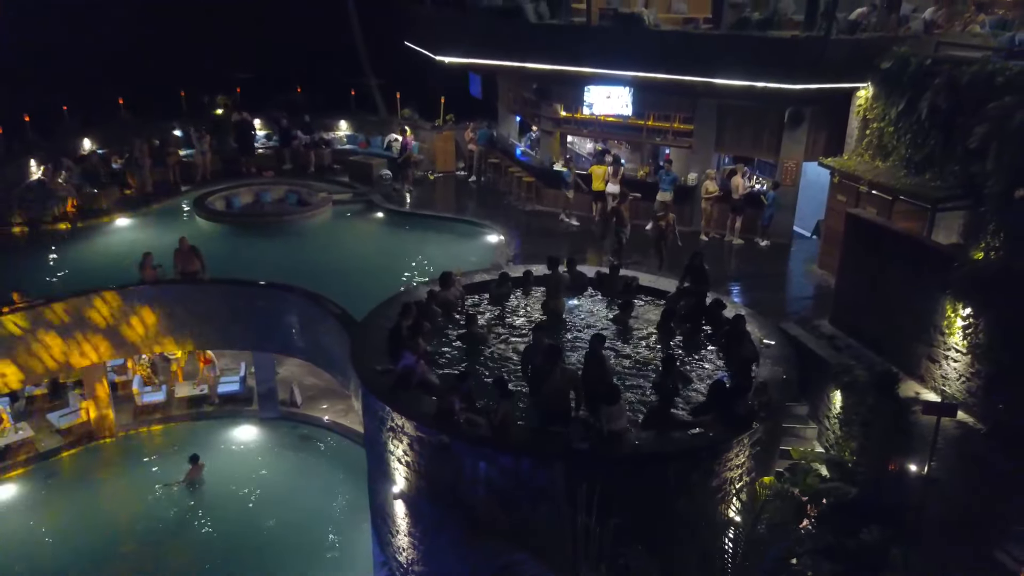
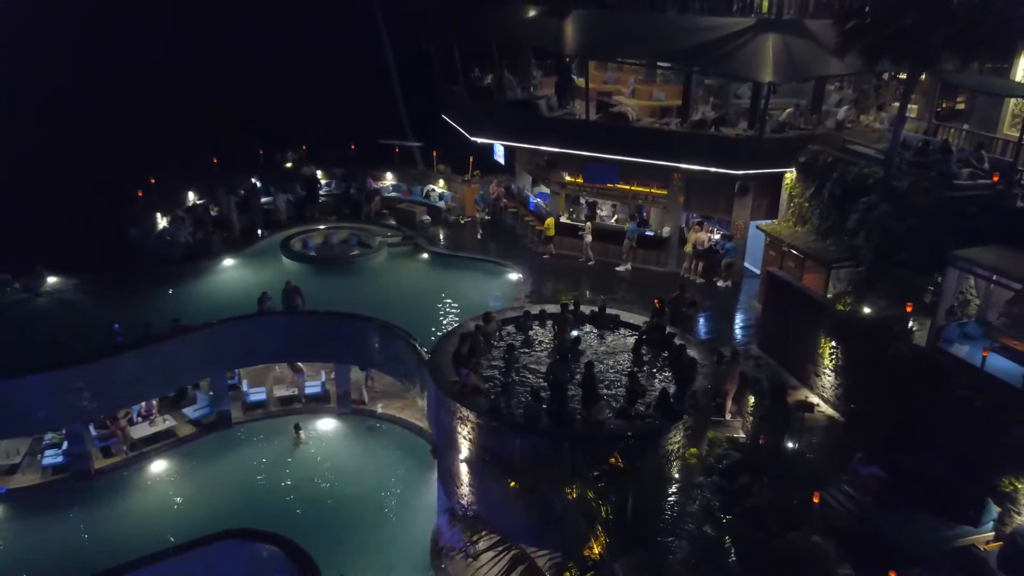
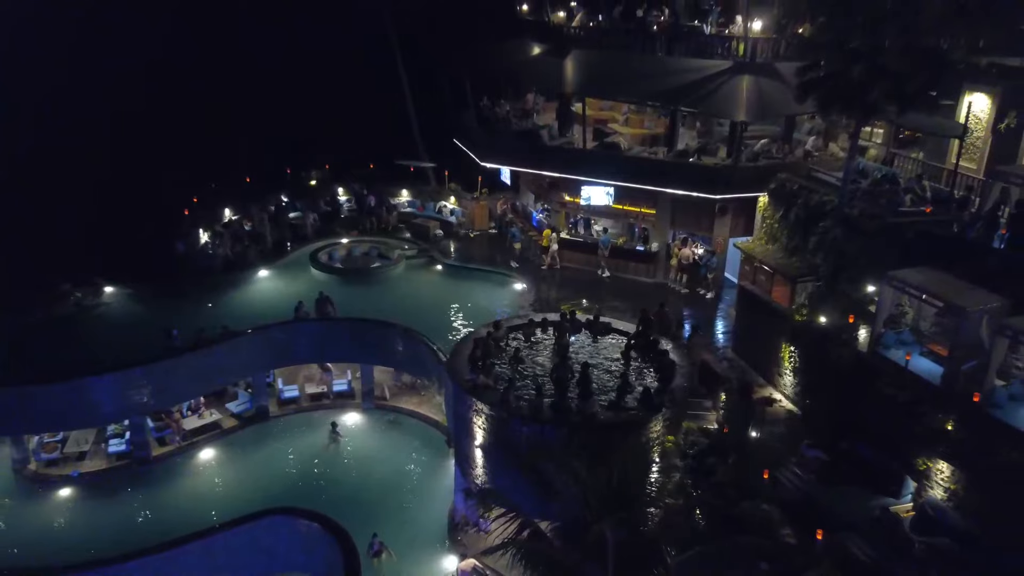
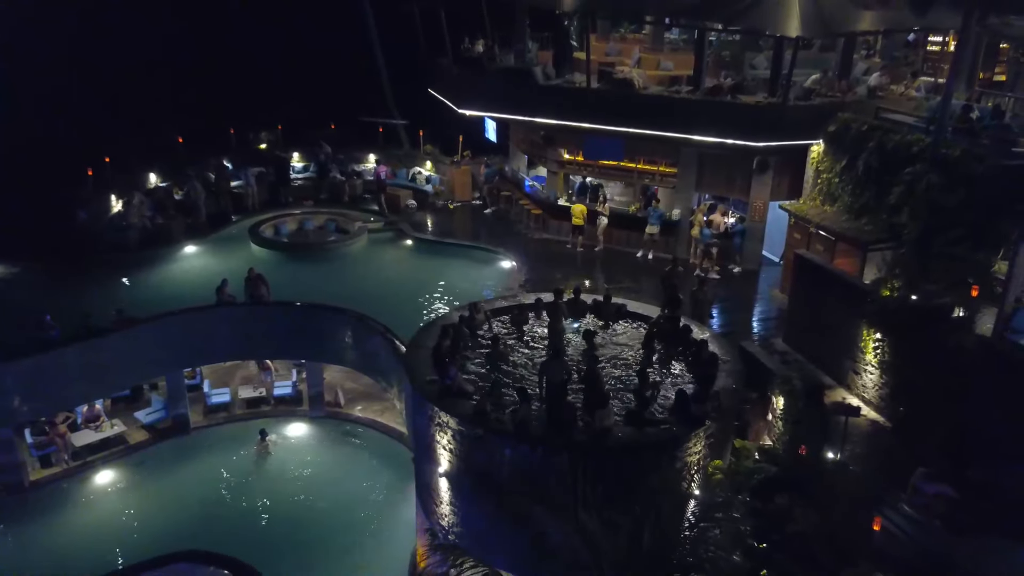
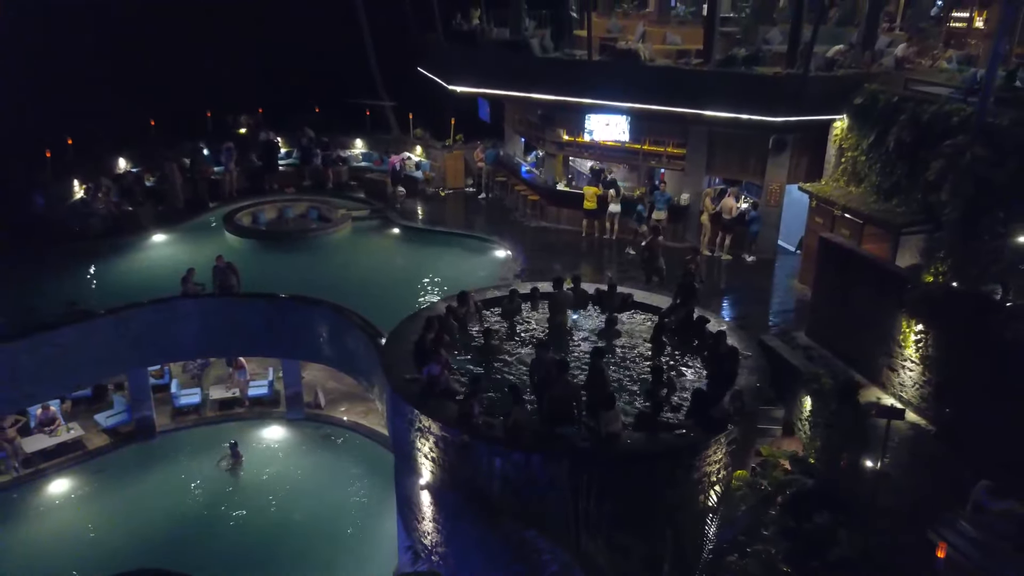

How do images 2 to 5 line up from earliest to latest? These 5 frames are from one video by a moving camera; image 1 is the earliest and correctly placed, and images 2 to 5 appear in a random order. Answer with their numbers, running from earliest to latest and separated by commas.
5, 4, 2, 3
